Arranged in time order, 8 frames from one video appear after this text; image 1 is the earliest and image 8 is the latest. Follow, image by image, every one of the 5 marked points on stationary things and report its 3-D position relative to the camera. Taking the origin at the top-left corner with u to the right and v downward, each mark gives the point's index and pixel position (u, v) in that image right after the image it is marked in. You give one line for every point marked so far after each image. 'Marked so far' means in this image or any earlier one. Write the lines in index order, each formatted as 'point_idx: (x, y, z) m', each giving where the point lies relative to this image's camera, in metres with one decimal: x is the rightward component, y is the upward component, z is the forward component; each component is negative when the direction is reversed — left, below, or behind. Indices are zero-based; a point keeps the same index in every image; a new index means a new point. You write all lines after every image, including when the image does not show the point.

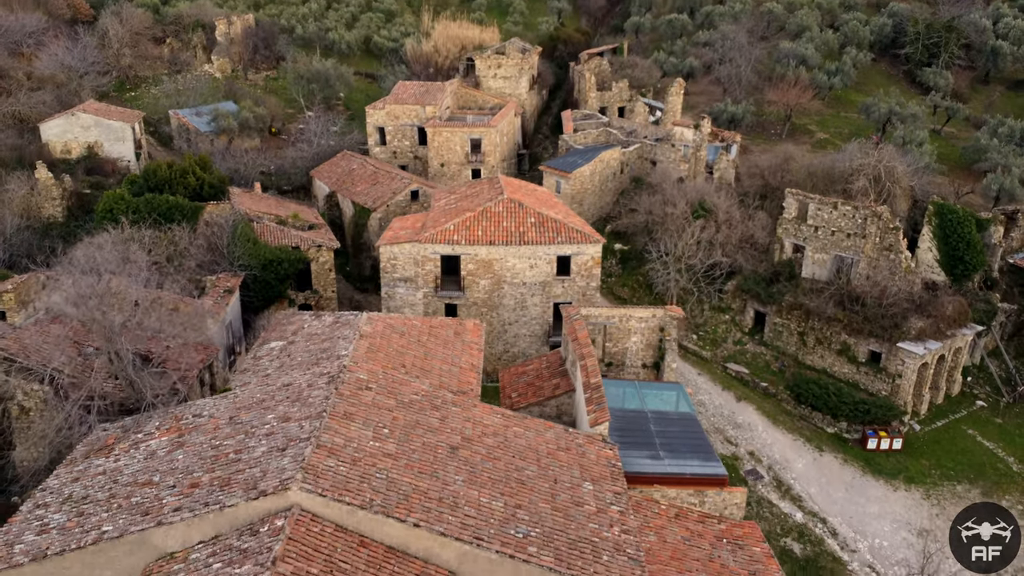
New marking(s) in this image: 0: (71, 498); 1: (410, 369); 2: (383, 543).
0: (-7.4, -3.5, +13.4) m
1: (-2.0, -1.6, +15.9) m
2: (-1.9, -3.8, +11.7) m
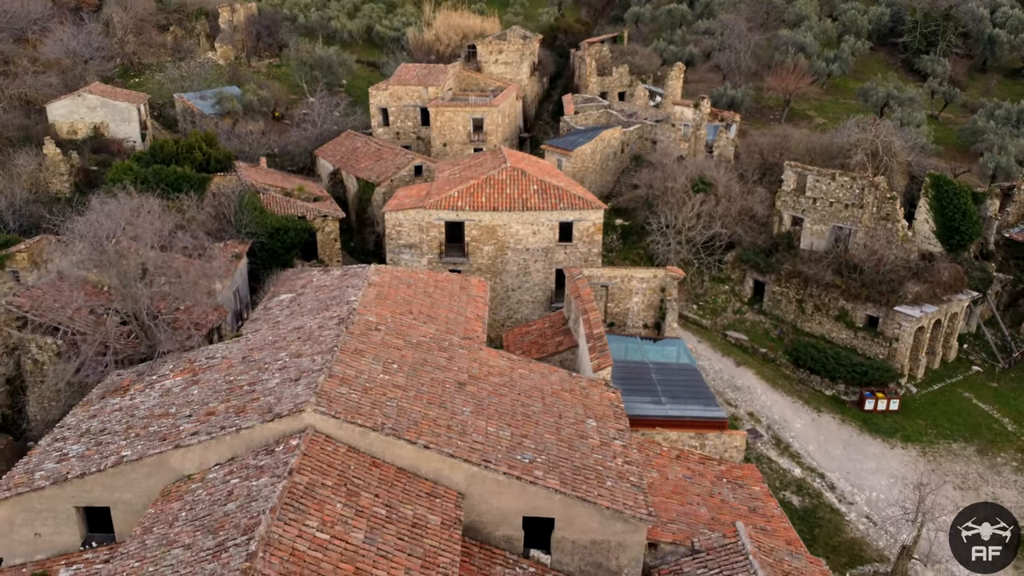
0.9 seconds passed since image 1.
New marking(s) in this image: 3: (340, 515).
0: (-7.3, -2.5, +13.8) m
1: (-1.9, -0.5, +16.2) m
2: (-1.8, -2.7, +12.1) m
3: (-2.3, -3.0, +10.5) m
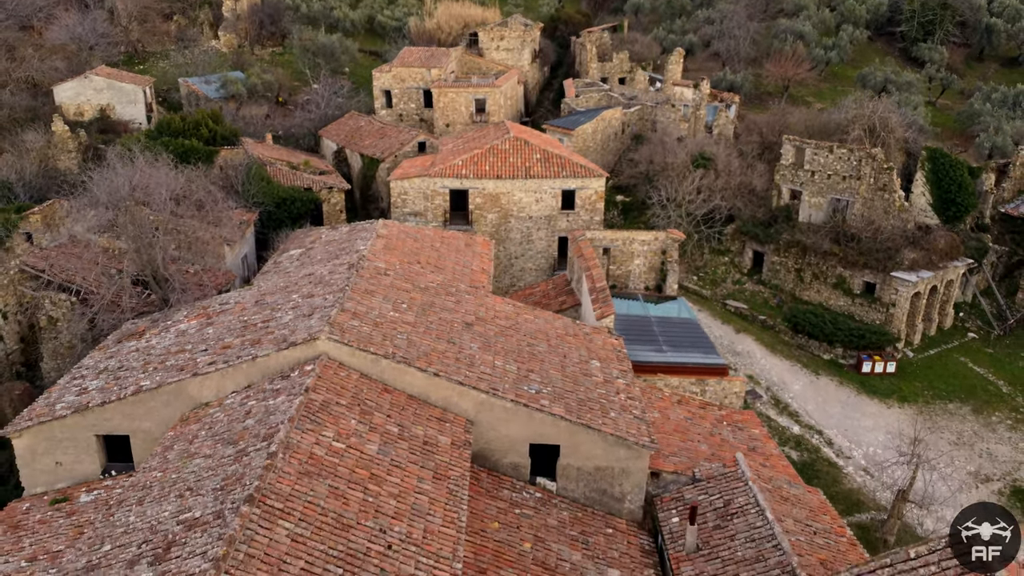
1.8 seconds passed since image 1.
0: (-7.2, -1.4, +14.2) m
1: (-1.8, +0.5, +16.7) m
2: (-1.7, -1.6, +12.5) m
3: (-2.2, -1.9, +10.9) m
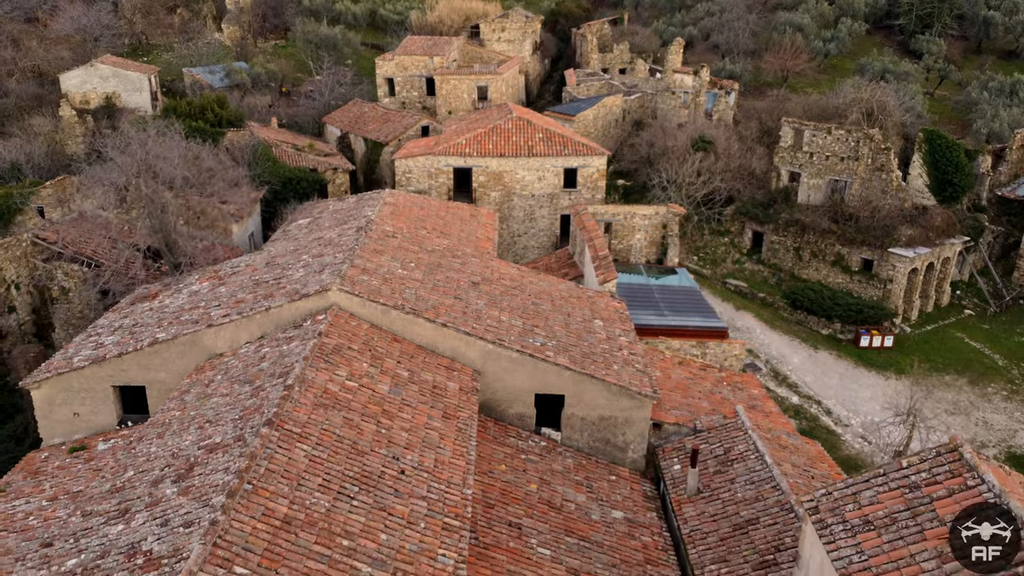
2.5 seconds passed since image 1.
0: (-7.1, -0.7, +14.5) m
1: (-1.7, +1.2, +17.0) m
2: (-1.6, -0.9, +12.8) m
3: (-2.1, -1.2, +11.3) m
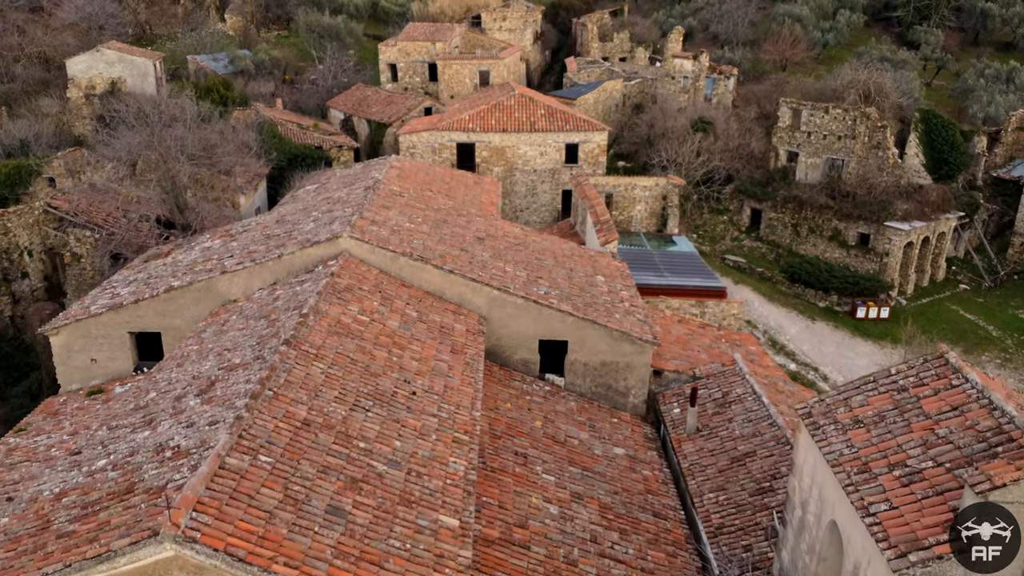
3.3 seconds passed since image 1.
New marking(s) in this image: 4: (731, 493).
0: (-7.0, +0.2, +14.9) m
1: (-1.6, +2.1, +17.4) m
2: (-1.5, 0.0, +13.3) m
3: (-2.0, -0.3, +11.7) m
4: (+3.0, -2.8, +11.1) m
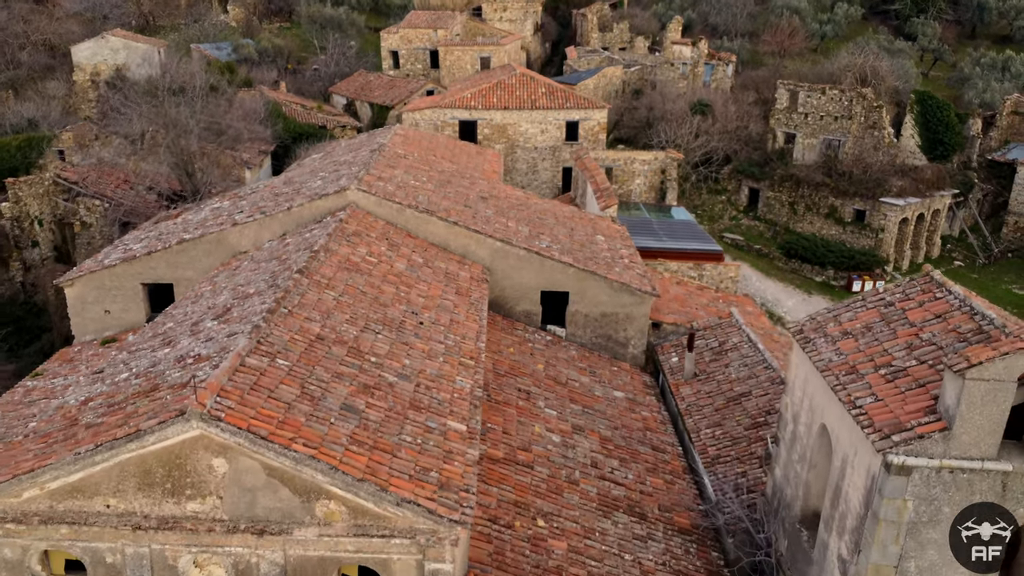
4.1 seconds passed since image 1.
0: (-7.0, +1.0, +15.3) m
1: (-1.6, +2.9, +17.8) m
2: (-1.5, +0.8, +13.6) m
3: (-1.9, +0.5, +12.0) m
4: (+3.1, -2.0, +11.5) m
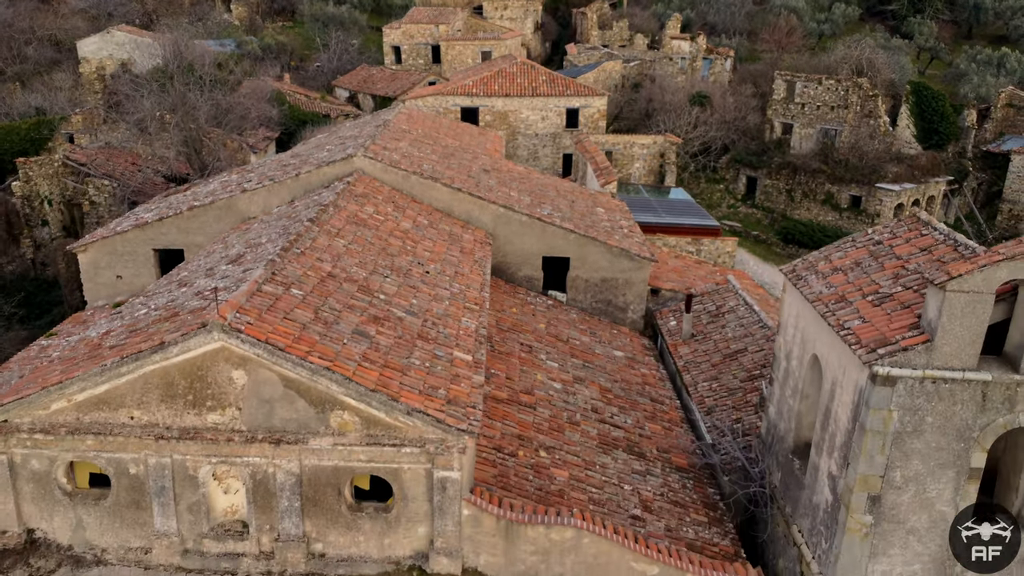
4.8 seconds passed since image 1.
0: (-6.9, +1.6, +15.6) m
1: (-1.6, +3.5, +18.2) m
2: (-1.4, +1.4, +14.0) m
3: (-1.9, +1.2, +12.4) m
4: (+3.1, -1.4, +11.8) m
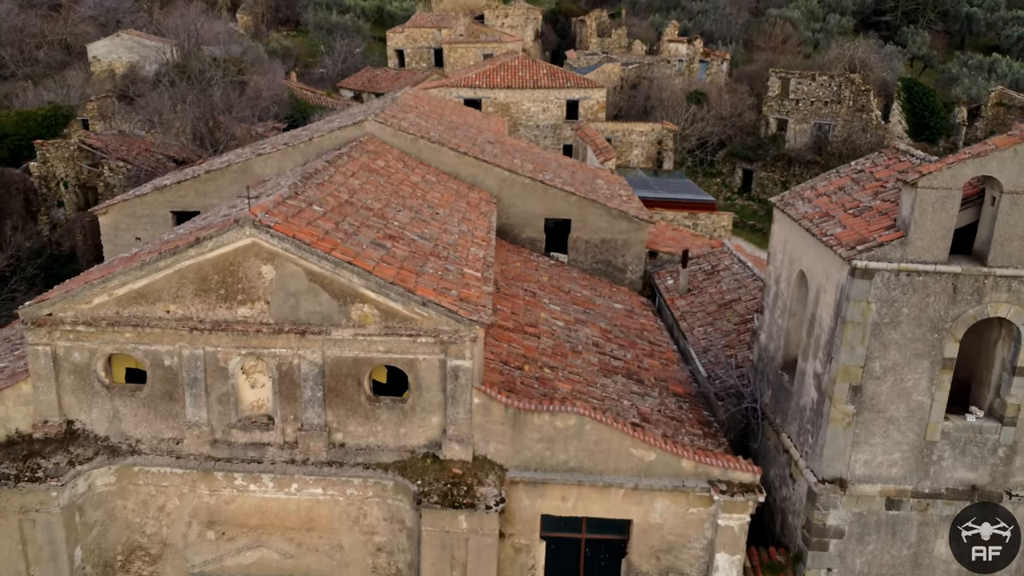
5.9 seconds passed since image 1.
0: (-6.9, +2.3, +16.3) m
1: (-1.5, +4.1, +18.9) m
2: (-1.4, +2.2, +14.6) m
3: (-1.8, +2.0, +13.0) m
4: (+3.2, -0.6, +12.4) m
